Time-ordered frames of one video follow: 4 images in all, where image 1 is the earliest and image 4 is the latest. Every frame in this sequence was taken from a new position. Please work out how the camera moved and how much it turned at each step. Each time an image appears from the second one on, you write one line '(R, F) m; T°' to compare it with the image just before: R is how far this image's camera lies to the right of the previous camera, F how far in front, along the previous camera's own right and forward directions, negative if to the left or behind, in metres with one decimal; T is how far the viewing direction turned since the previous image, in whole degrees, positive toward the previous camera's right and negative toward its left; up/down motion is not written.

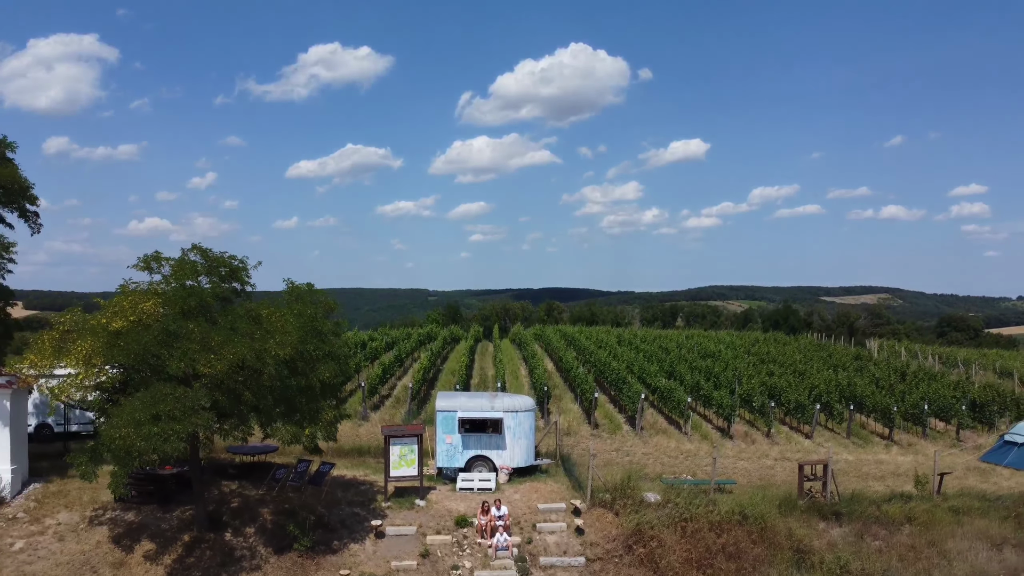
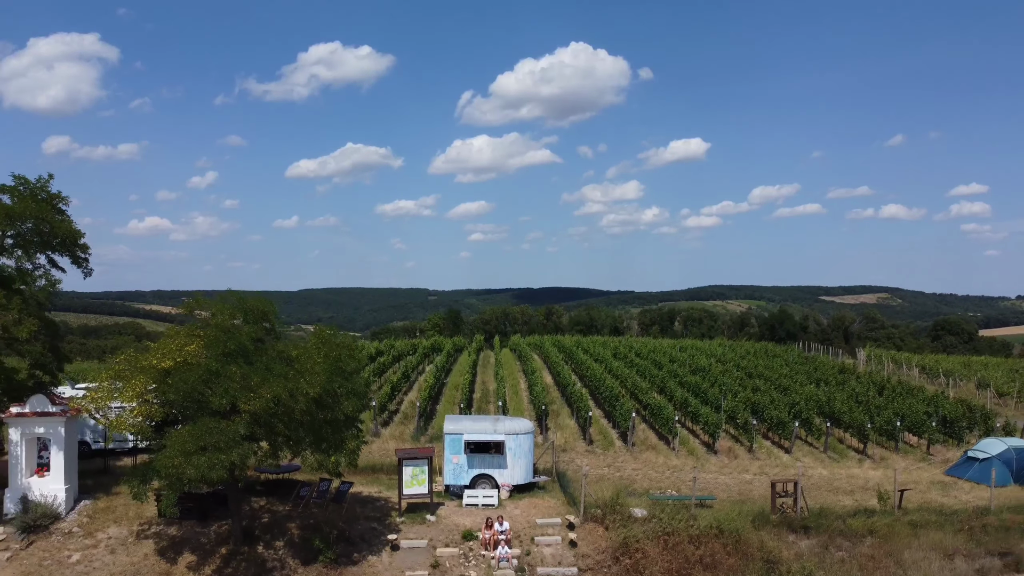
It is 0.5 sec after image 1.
(0.0, -1.4) m; 0°
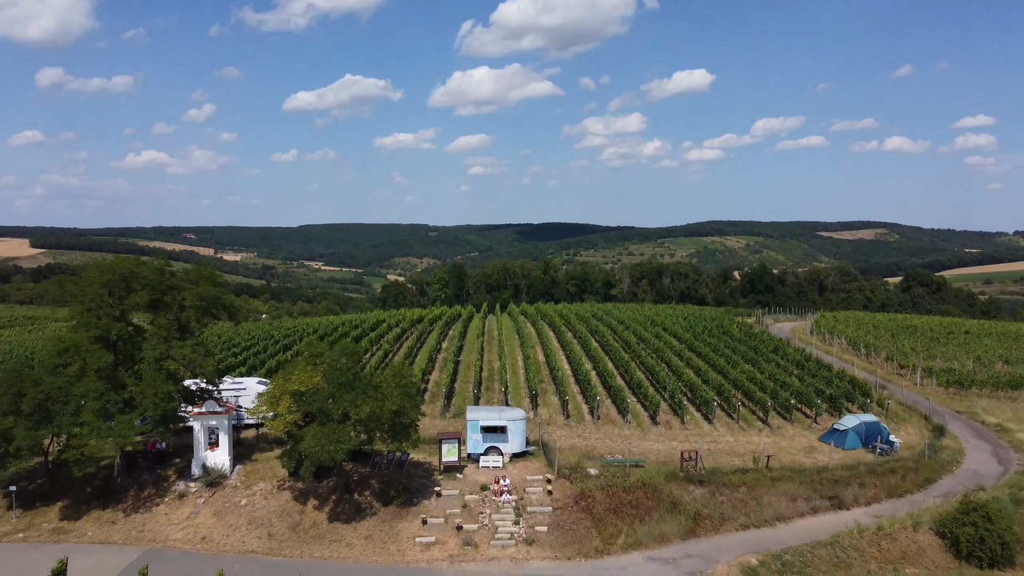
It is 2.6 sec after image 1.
(0.0, -7.1) m; 0°
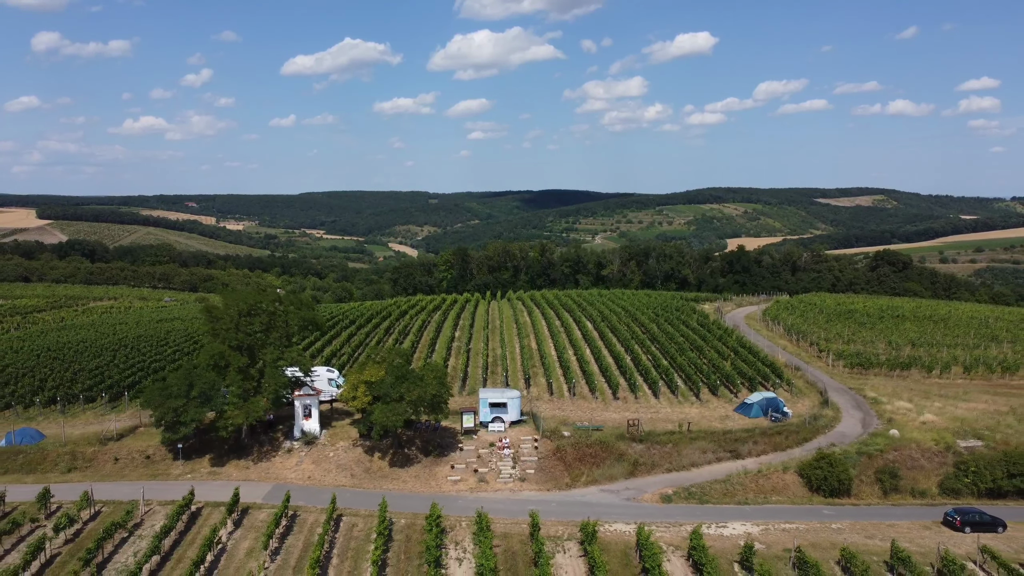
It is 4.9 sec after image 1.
(+0.1, -9.4) m; 0°
